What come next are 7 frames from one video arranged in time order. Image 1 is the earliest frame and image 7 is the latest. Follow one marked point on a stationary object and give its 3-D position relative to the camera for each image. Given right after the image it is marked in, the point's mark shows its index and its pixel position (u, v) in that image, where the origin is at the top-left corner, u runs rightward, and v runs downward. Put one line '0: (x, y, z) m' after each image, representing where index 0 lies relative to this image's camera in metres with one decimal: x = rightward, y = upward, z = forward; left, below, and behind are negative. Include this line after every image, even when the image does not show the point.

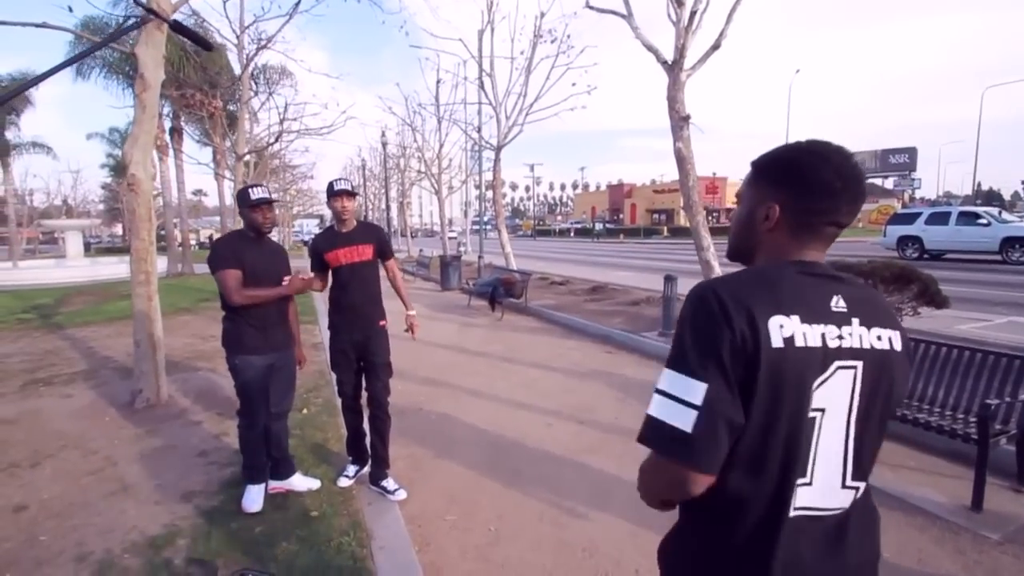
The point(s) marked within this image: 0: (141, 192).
0: (-5.0, +1.3, +6.7) m
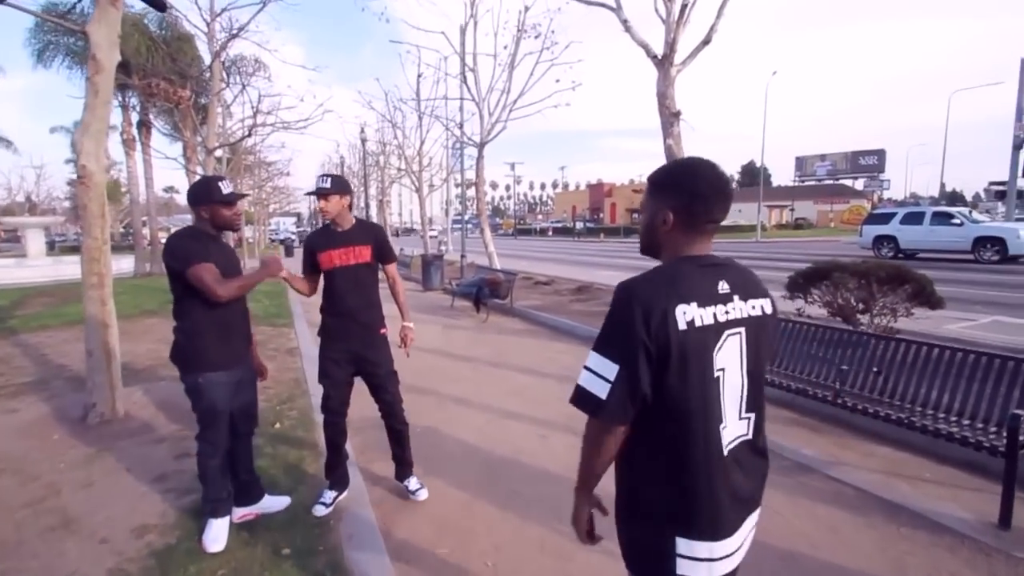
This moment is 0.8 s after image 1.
0: (-5.1, +1.3, +6.0) m
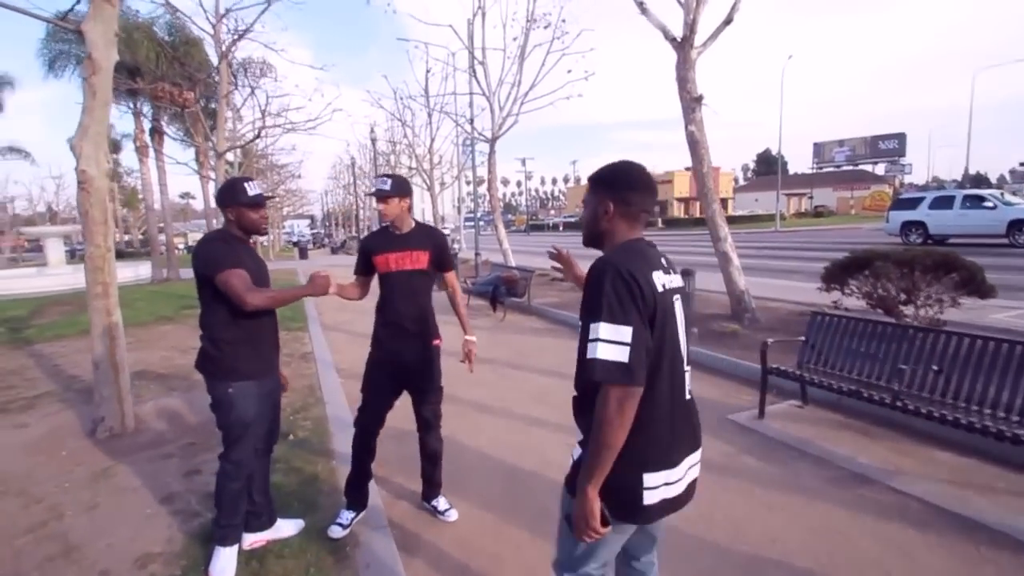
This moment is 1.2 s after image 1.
0: (-4.9, +1.1, +5.8) m
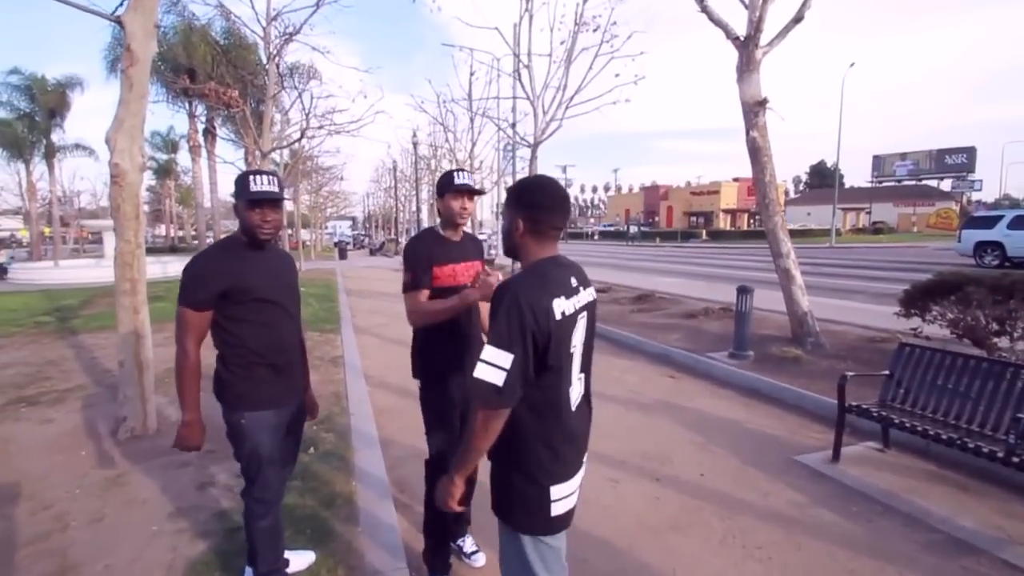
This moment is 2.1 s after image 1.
0: (-4.4, +1.2, +5.6) m
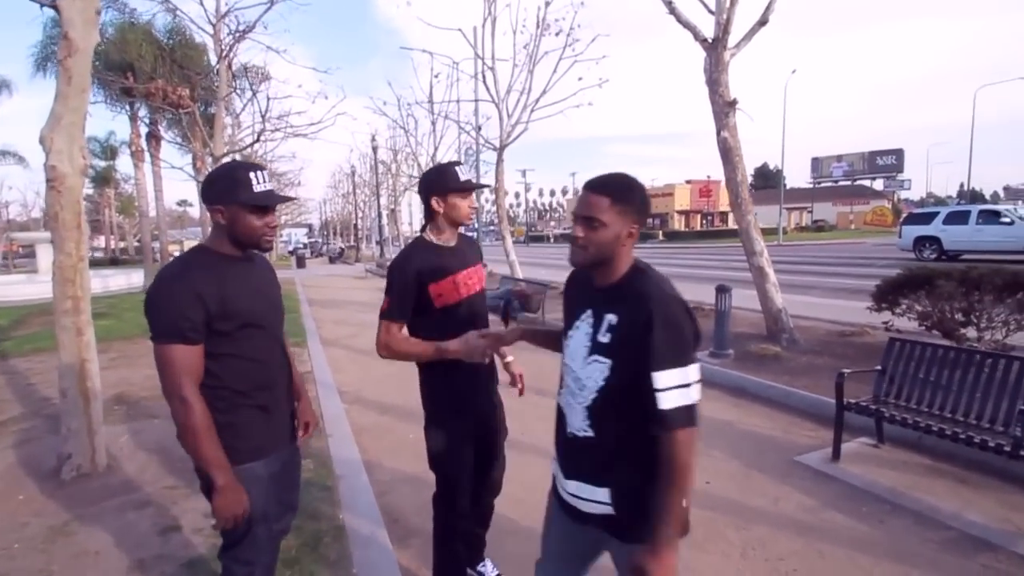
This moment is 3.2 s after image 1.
0: (-4.5, +1.0, +5.0) m
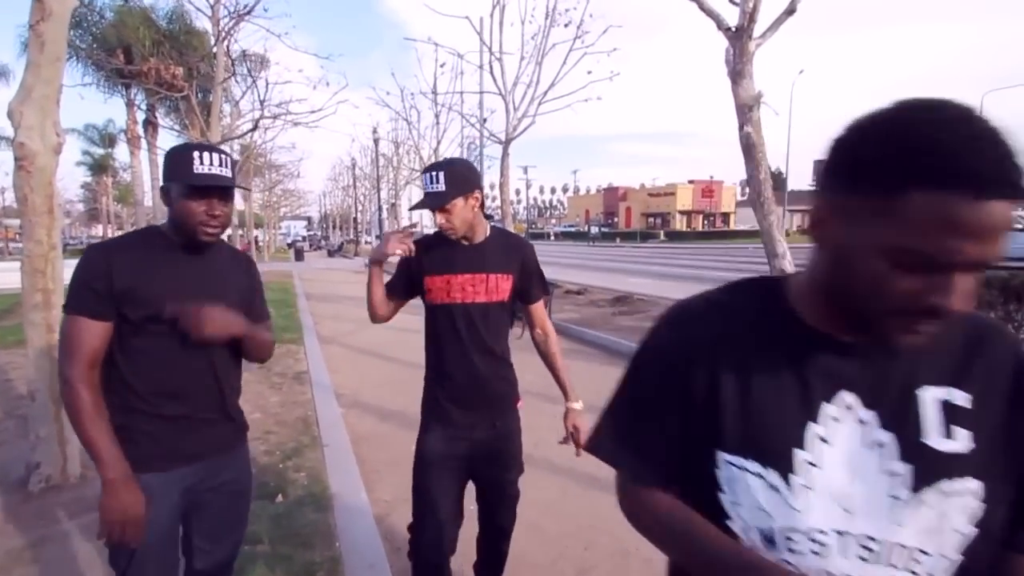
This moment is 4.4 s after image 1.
0: (-4.3, +1.1, +4.5) m
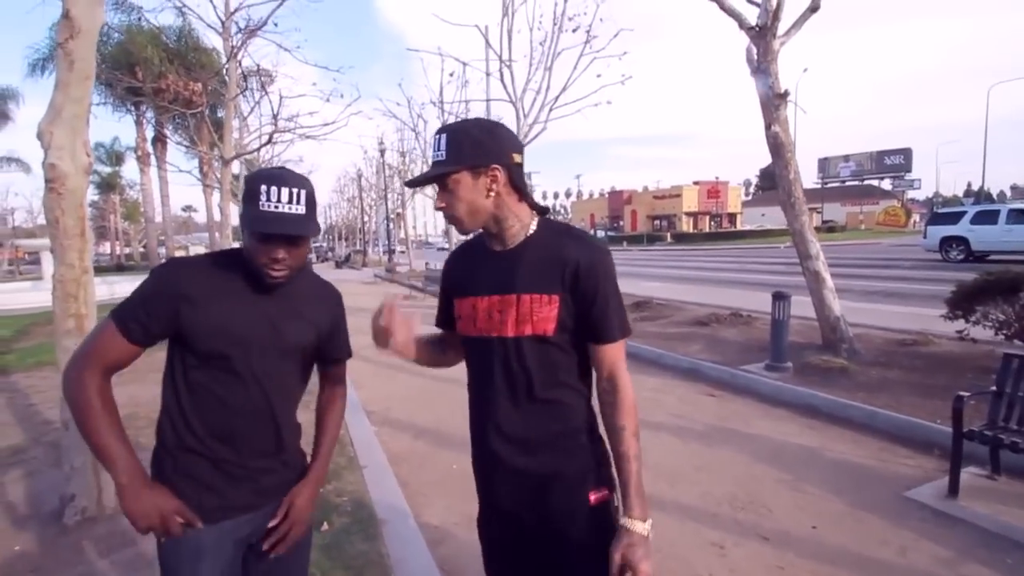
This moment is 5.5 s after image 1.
0: (-3.9, +0.8, +4.3) m
